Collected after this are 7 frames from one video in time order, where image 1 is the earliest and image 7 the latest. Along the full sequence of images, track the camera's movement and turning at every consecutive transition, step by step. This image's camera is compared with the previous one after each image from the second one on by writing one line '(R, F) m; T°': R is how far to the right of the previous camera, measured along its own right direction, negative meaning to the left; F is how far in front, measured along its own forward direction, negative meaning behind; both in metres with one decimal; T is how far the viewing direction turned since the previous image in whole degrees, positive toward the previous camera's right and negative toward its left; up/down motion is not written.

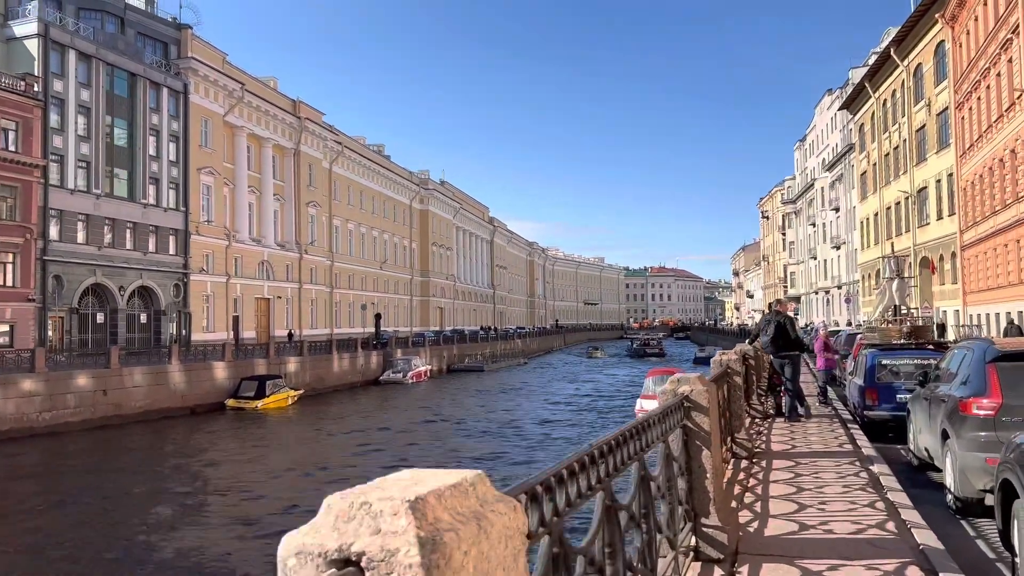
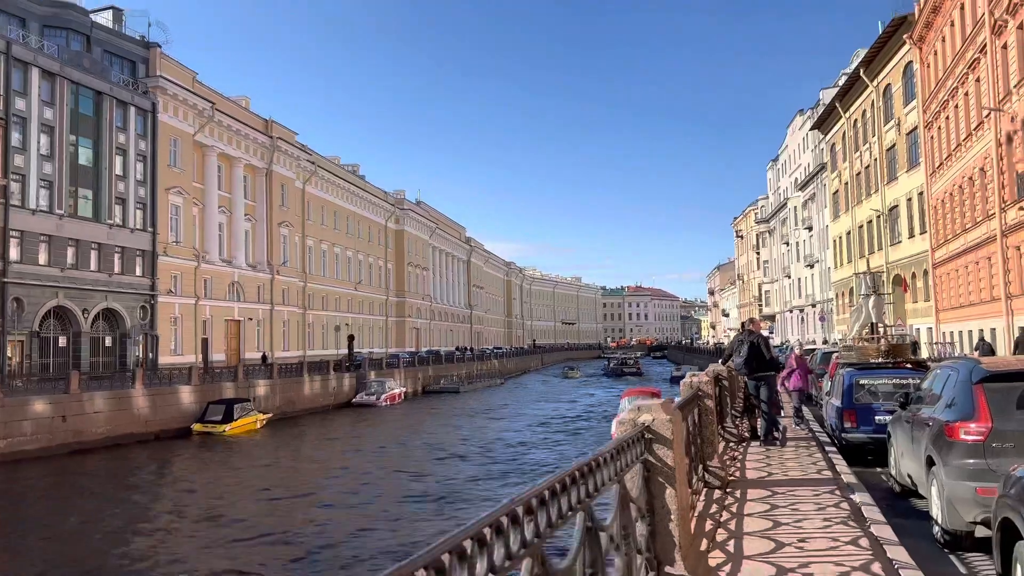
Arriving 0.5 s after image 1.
(+0.1, +0.4) m; +2°
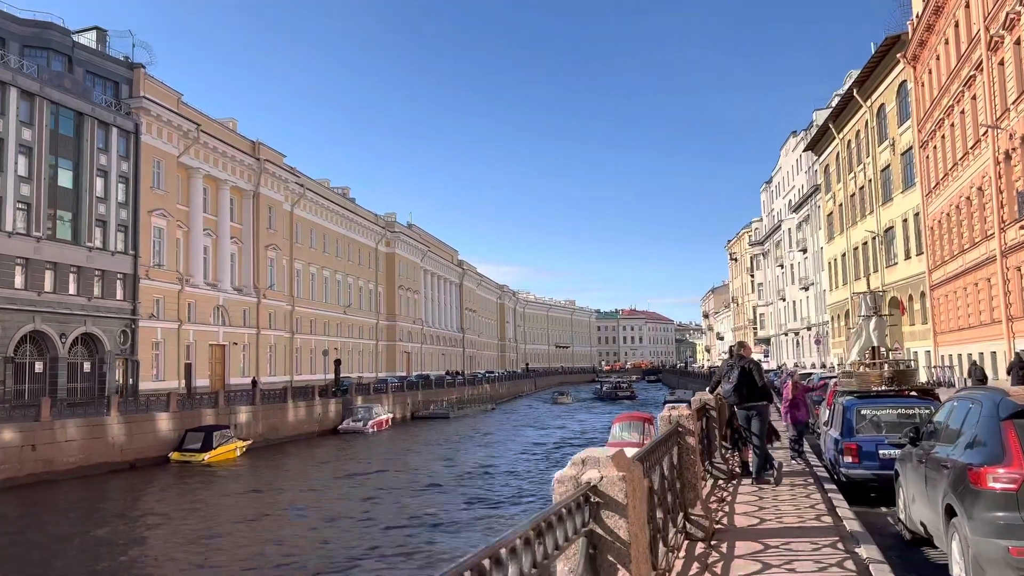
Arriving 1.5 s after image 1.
(+0.2, +0.7) m; 0°
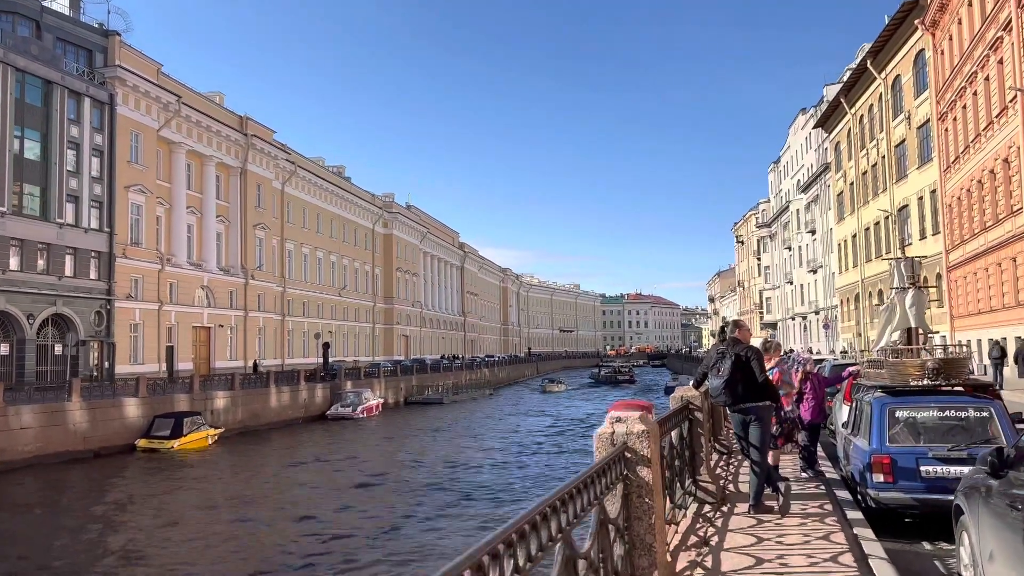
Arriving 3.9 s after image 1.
(+0.5, +1.7) m; 0°
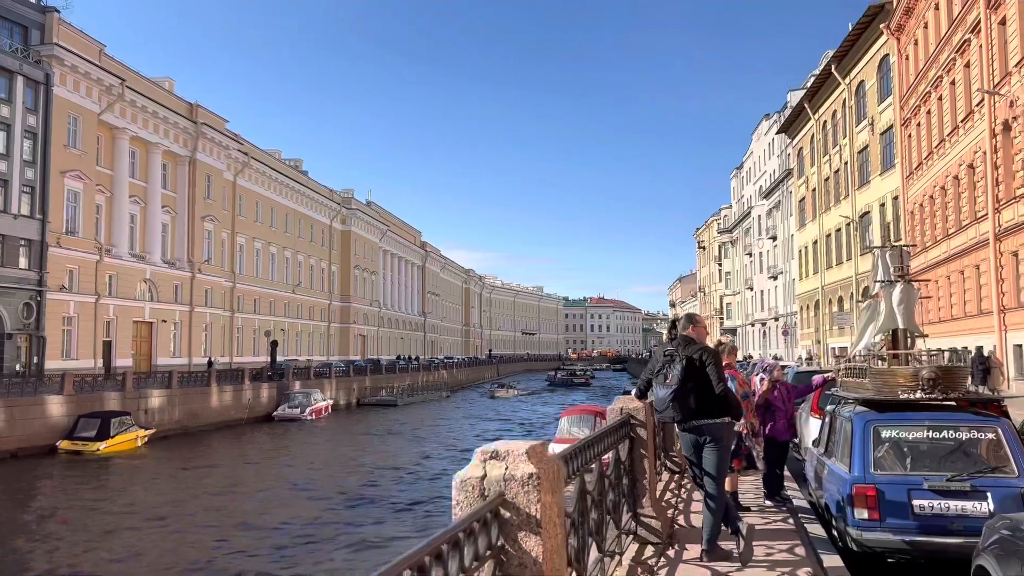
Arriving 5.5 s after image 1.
(+0.3, +1.1) m; +3°
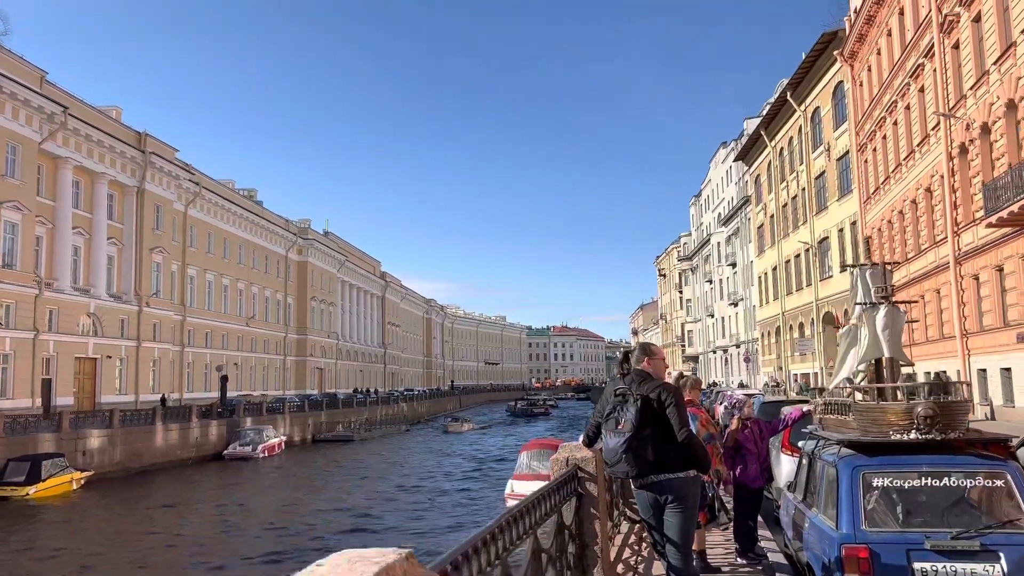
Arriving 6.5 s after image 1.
(+0.2, +0.7) m; +3°
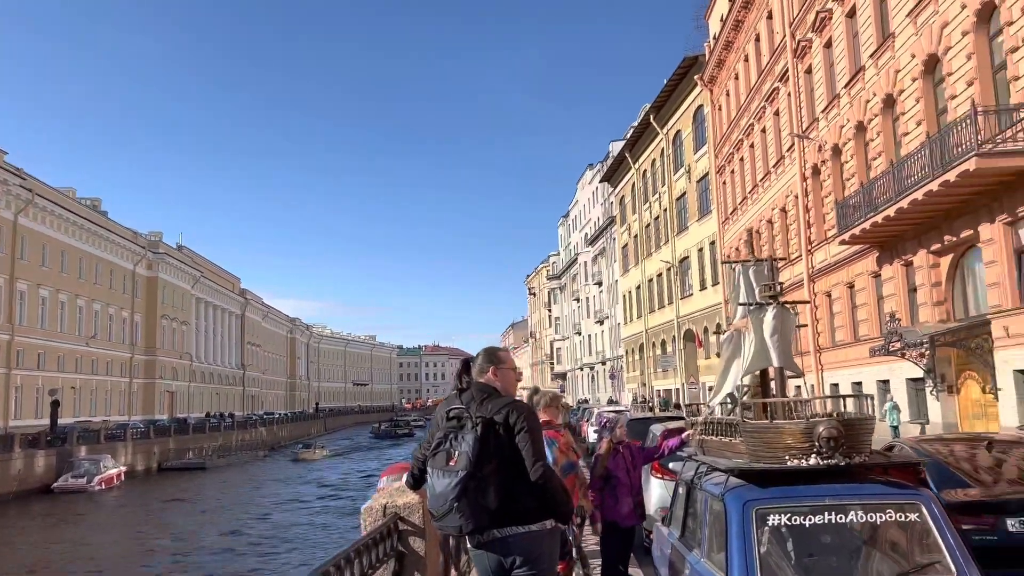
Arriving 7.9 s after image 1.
(+0.2, +0.8) m; +9°
